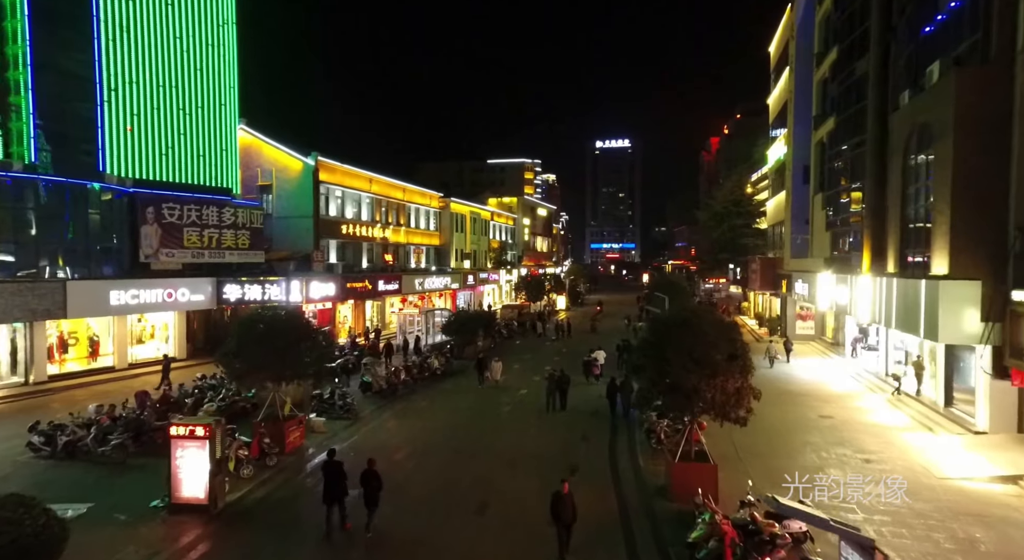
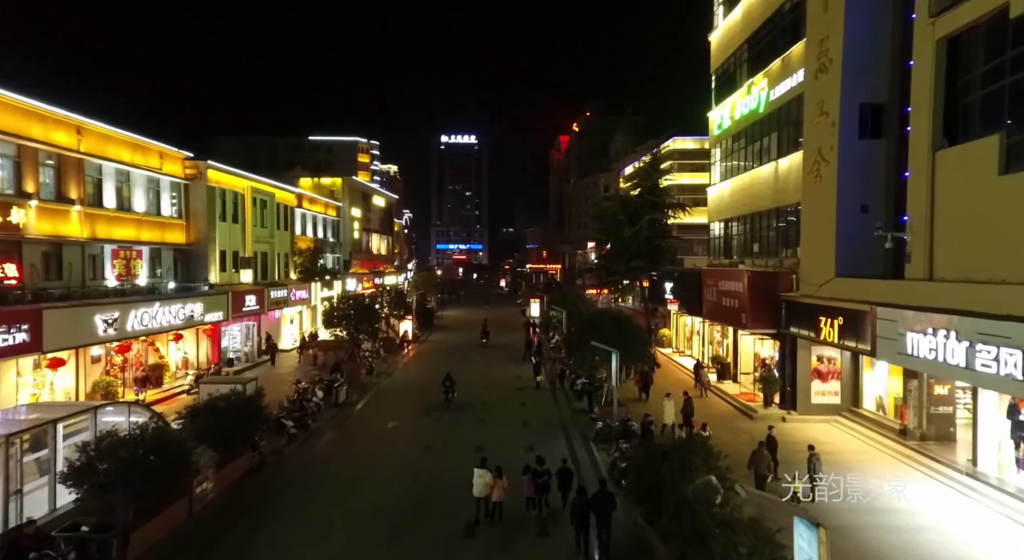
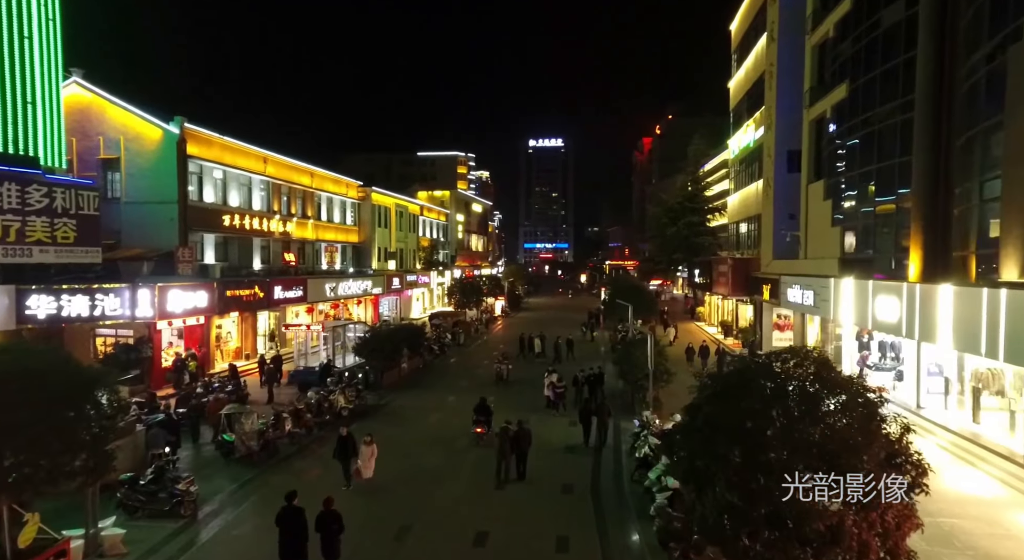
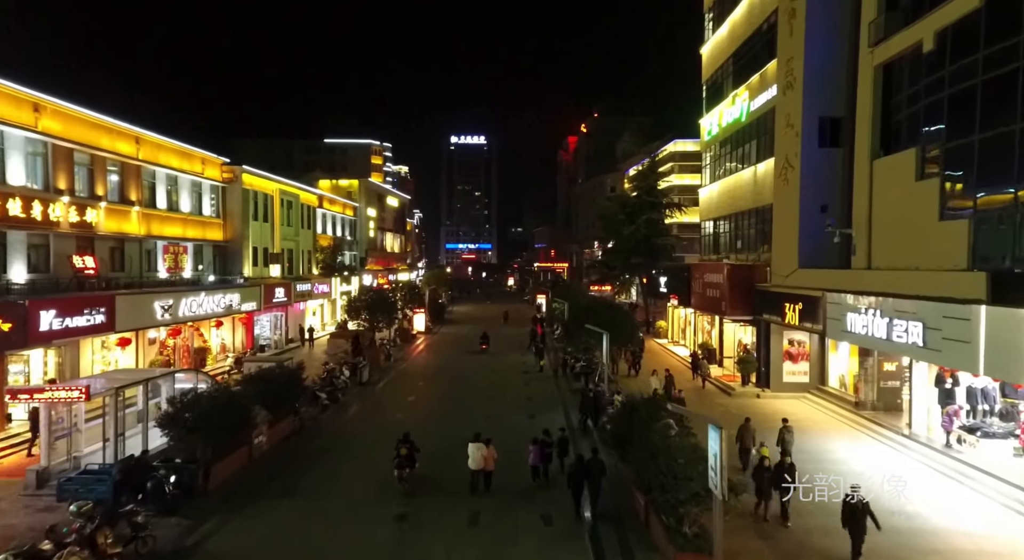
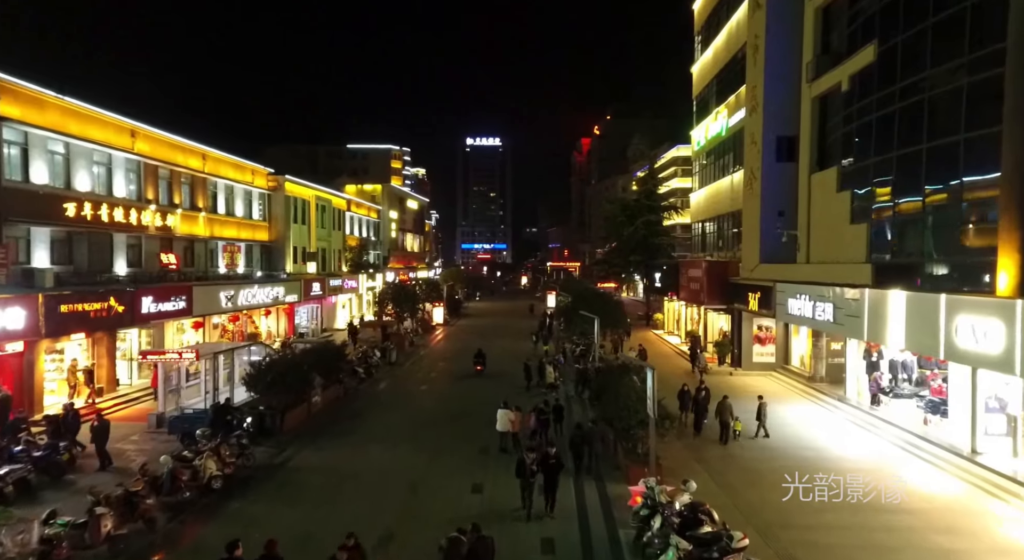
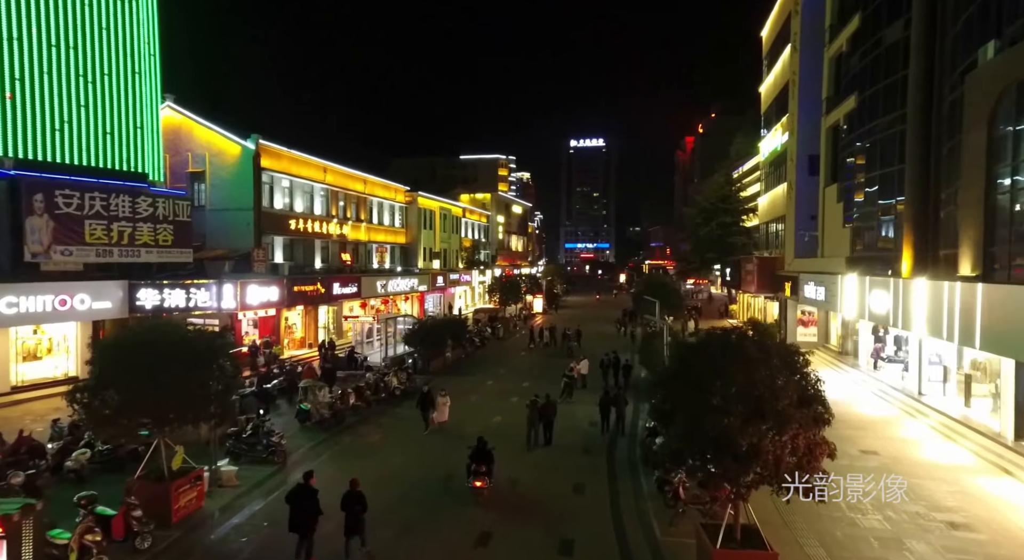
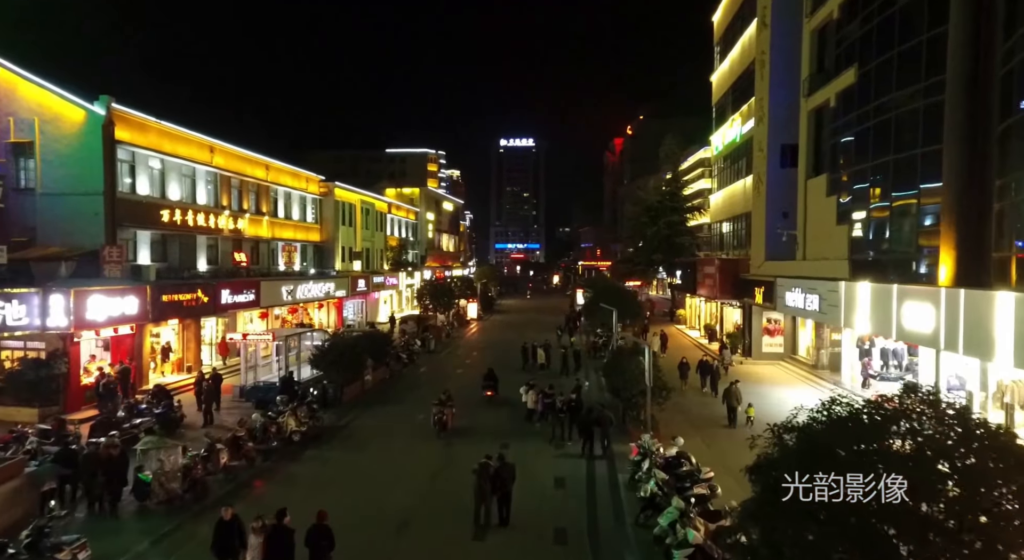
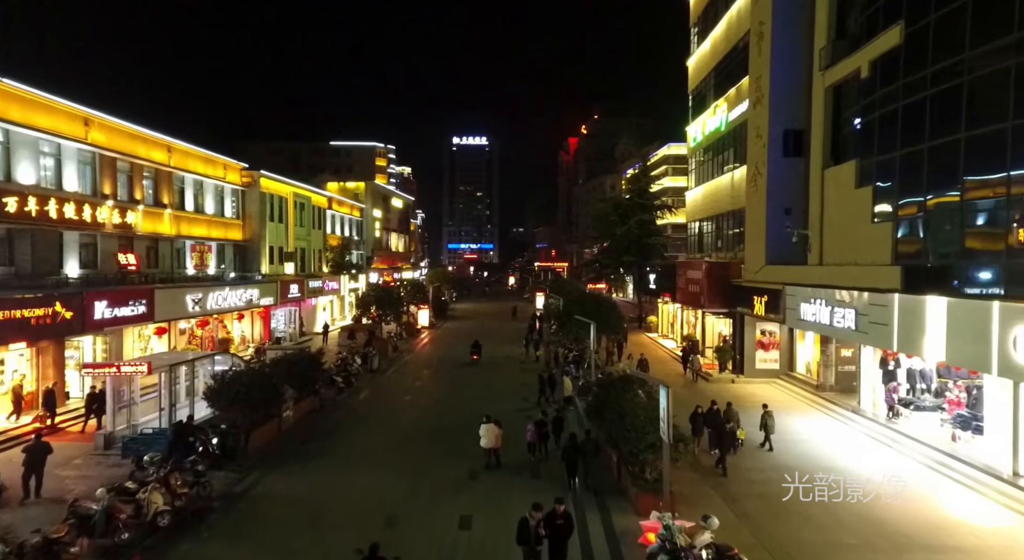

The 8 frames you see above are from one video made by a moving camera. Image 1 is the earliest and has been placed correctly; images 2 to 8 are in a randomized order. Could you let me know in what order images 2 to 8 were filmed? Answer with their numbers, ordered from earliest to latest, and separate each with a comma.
6, 3, 7, 5, 8, 4, 2
